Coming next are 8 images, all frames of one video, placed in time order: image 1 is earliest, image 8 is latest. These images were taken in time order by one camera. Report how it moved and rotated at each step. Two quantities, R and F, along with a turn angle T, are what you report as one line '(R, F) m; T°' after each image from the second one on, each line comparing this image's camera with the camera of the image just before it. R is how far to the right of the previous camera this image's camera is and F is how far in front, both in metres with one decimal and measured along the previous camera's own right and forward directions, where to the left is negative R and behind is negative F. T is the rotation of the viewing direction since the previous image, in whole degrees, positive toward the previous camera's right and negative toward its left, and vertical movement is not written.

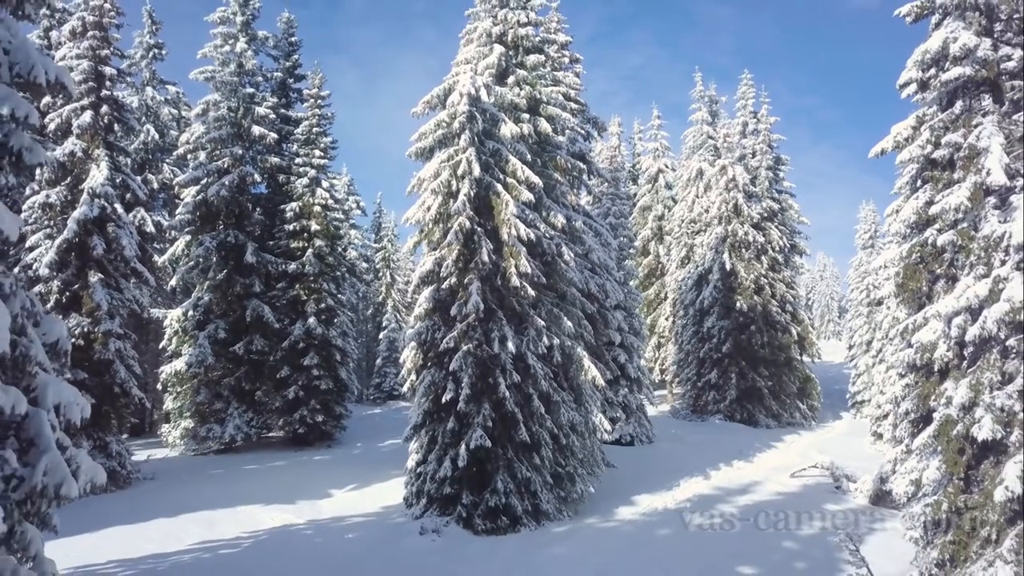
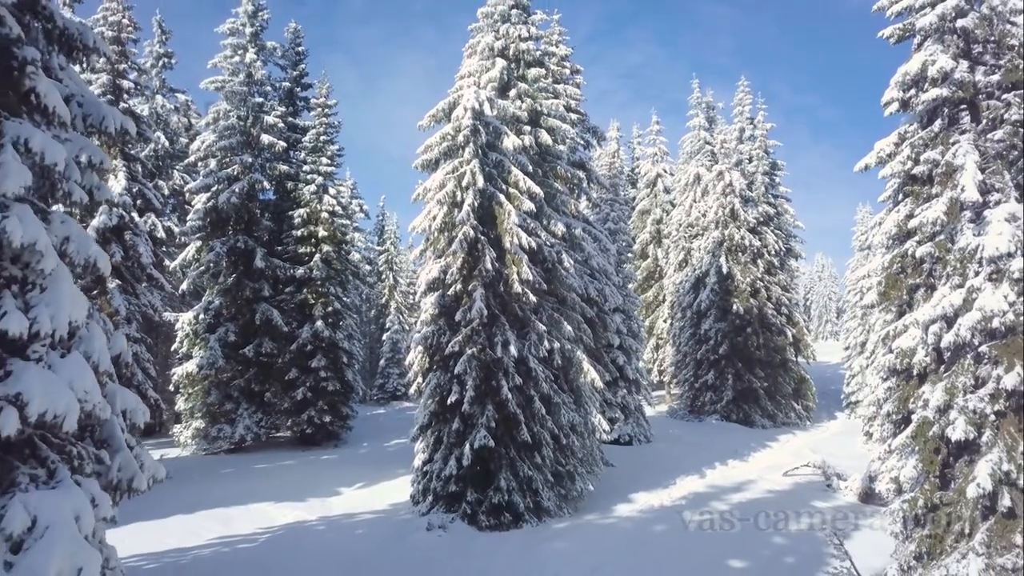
(-0.1, -0.6) m; 0°
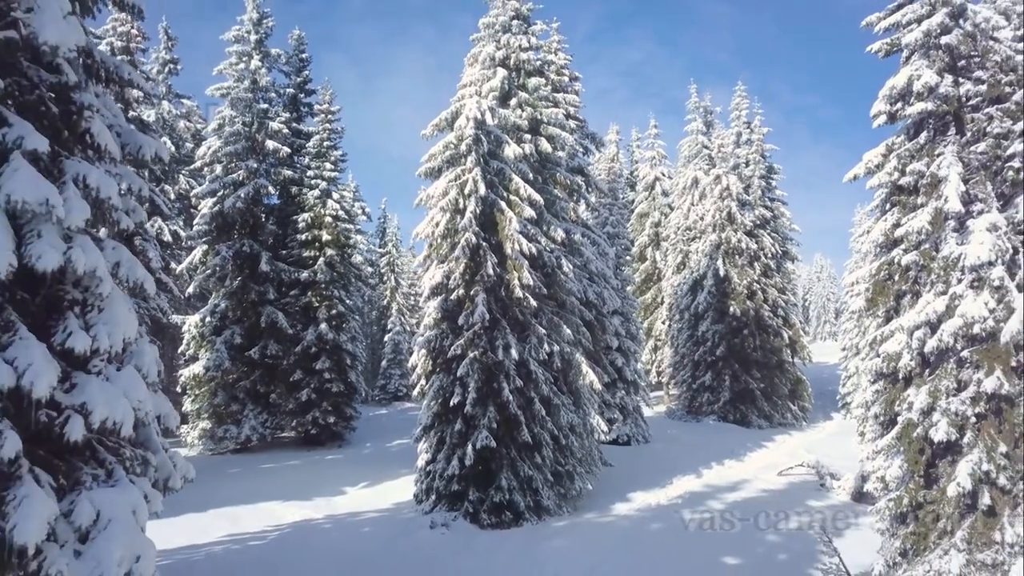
(0.0, -0.4) m; 0°
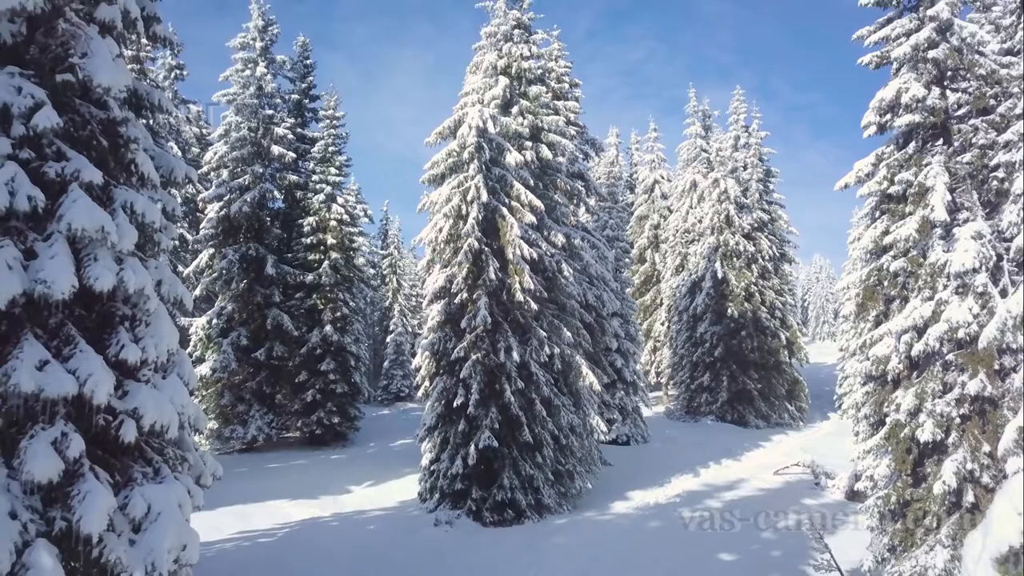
(0.0, -0.4) m; 0°
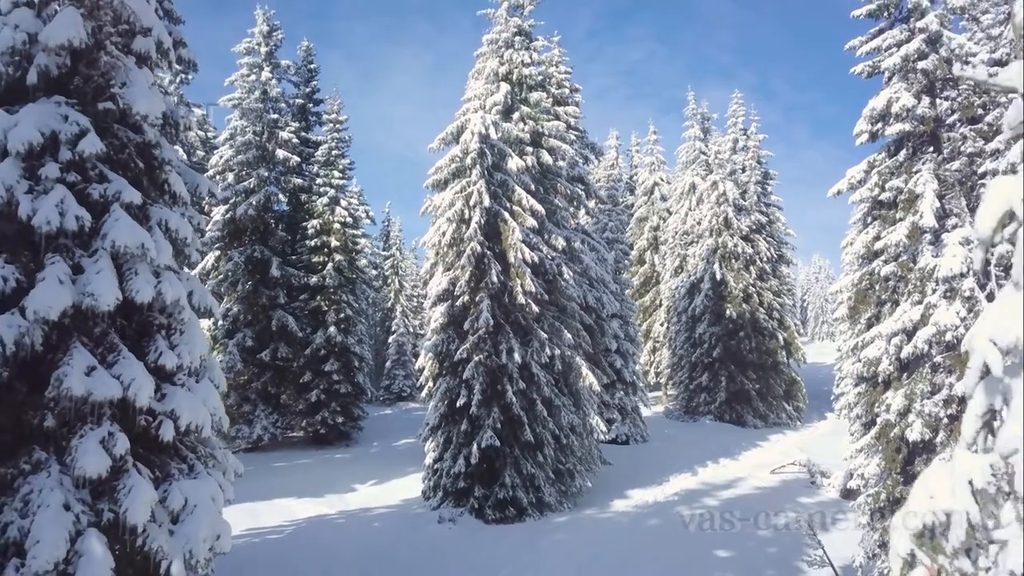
(0.0, -0.3) m; 0°
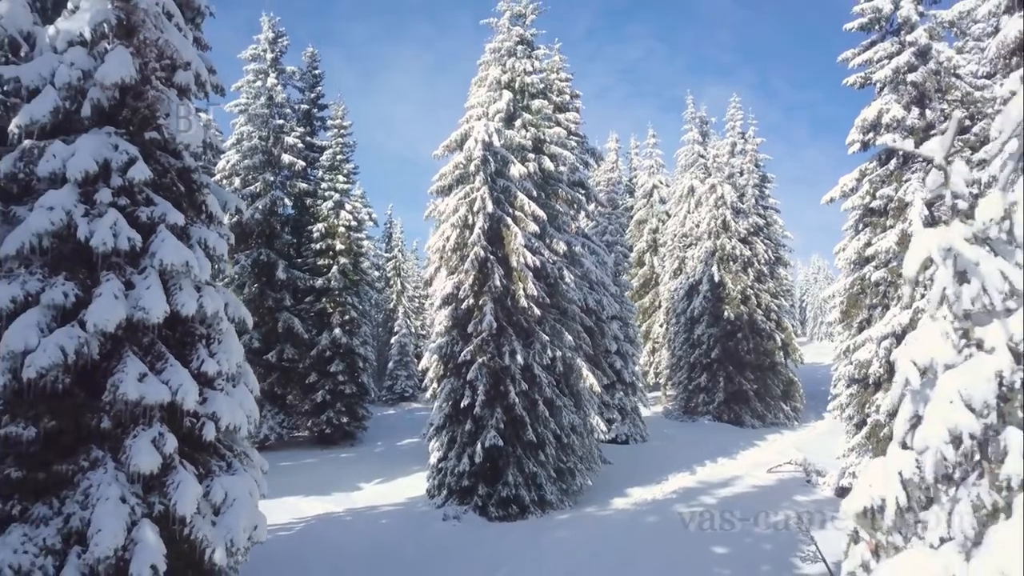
(-0.1, -0.4) m; 0°
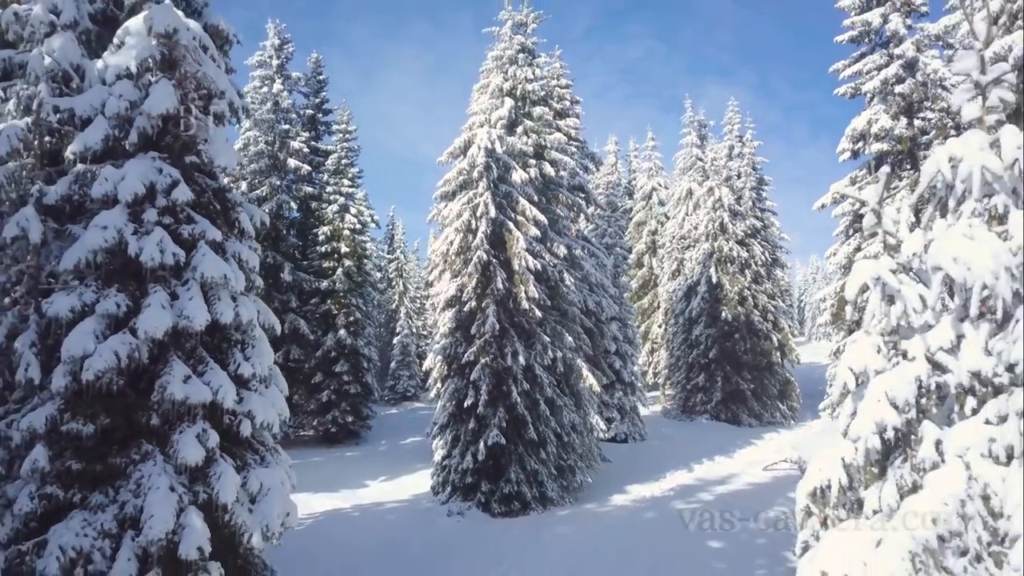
(-0.1, -0.5) m; 0°
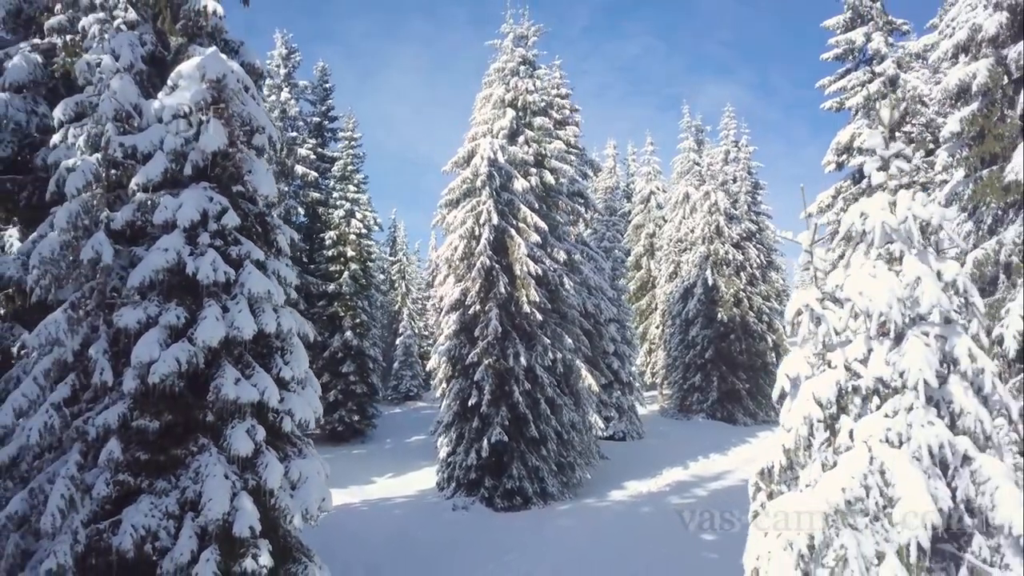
(-0.1, -0.7) m; 0°
